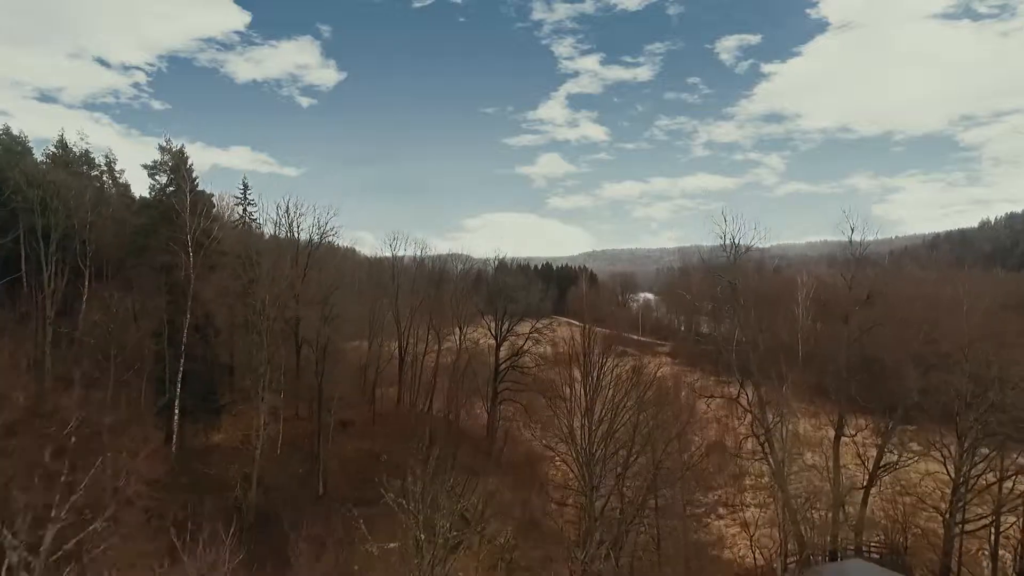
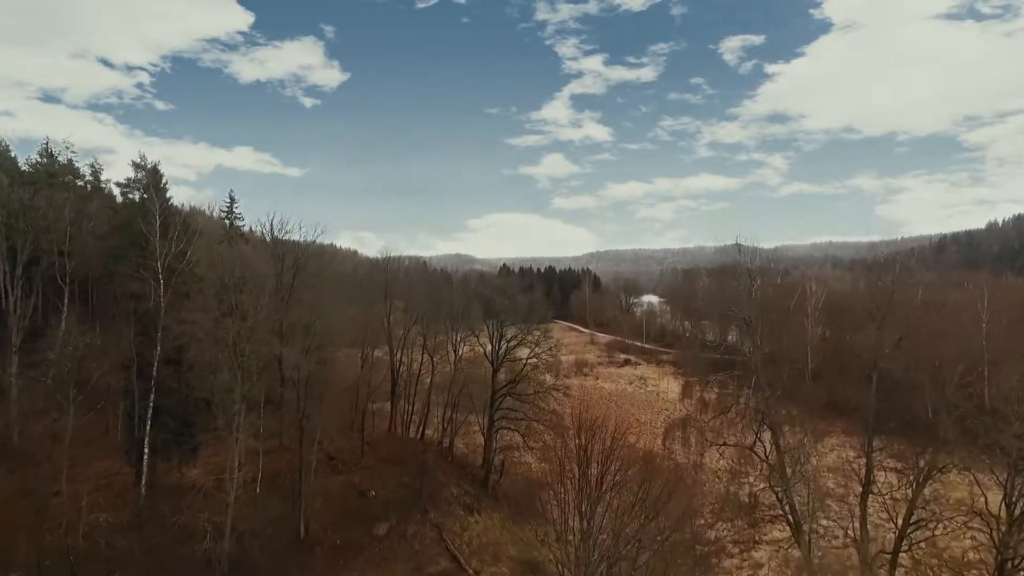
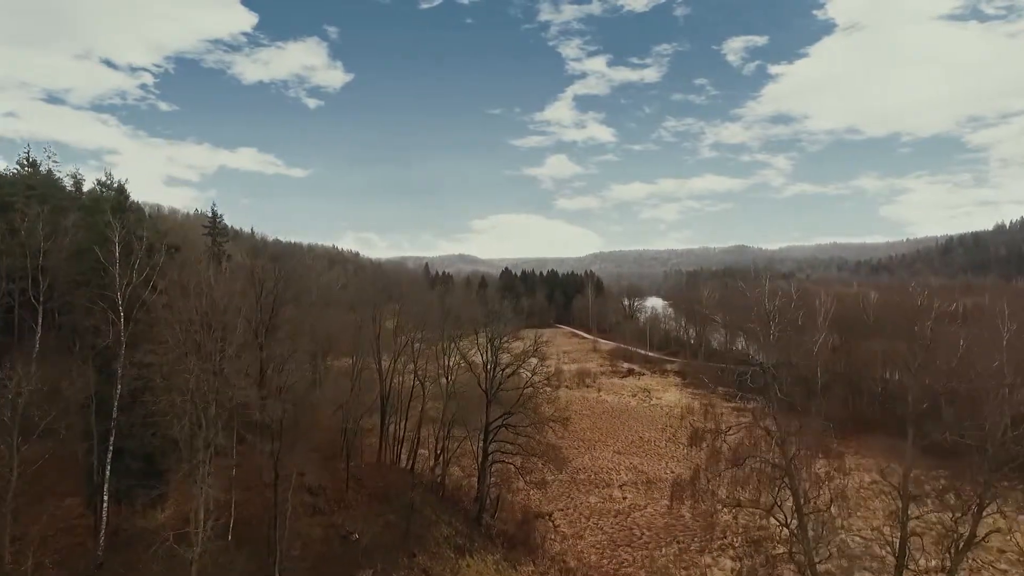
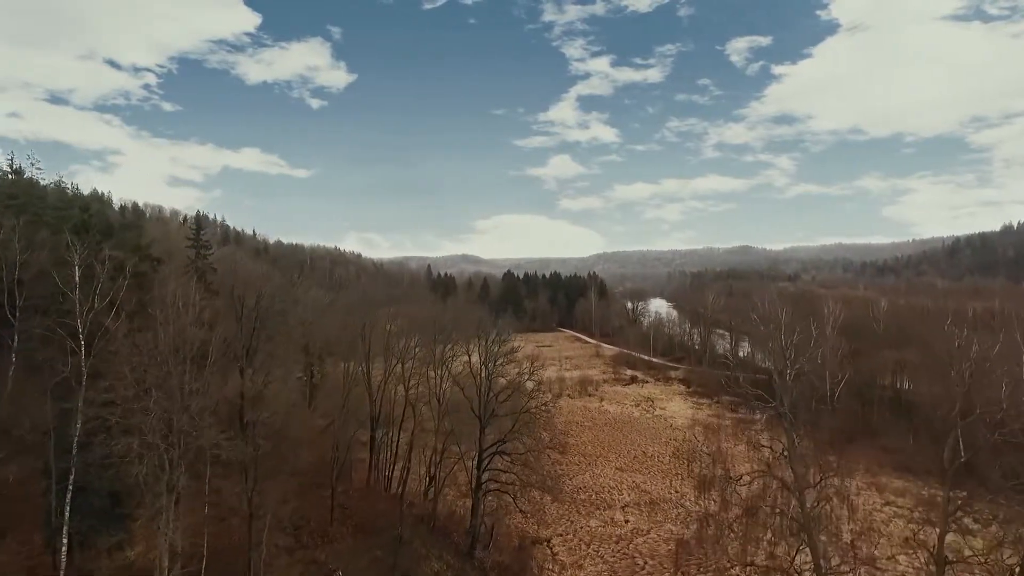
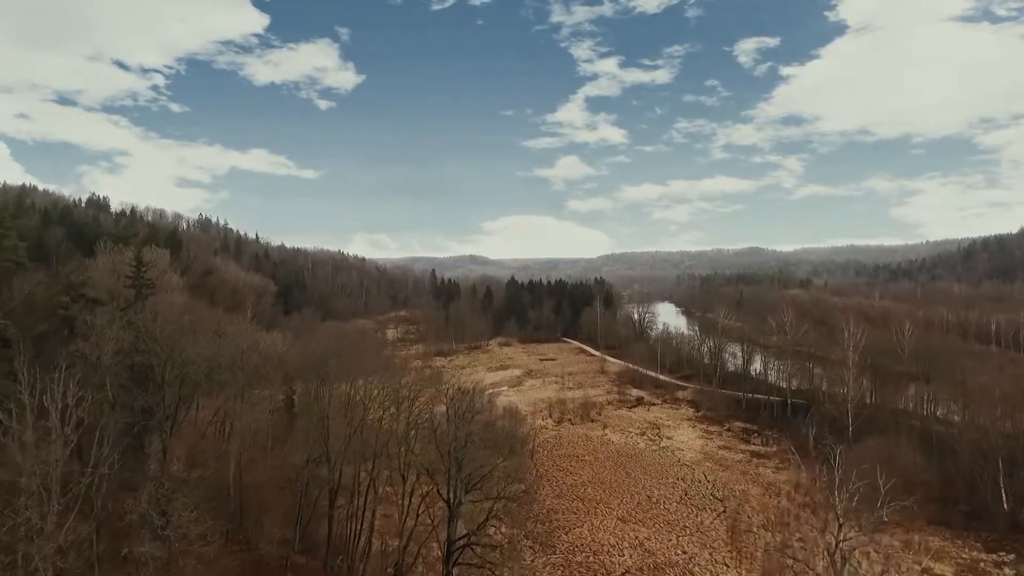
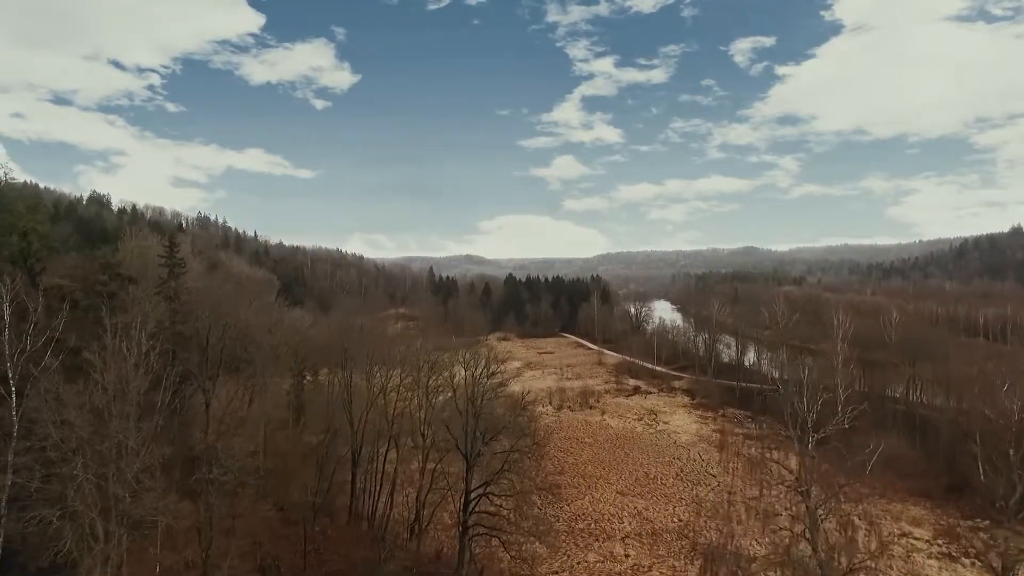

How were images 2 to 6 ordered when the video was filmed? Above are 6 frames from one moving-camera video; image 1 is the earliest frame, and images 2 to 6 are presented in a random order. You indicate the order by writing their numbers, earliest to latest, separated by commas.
2, 3, 4, 6, 5
